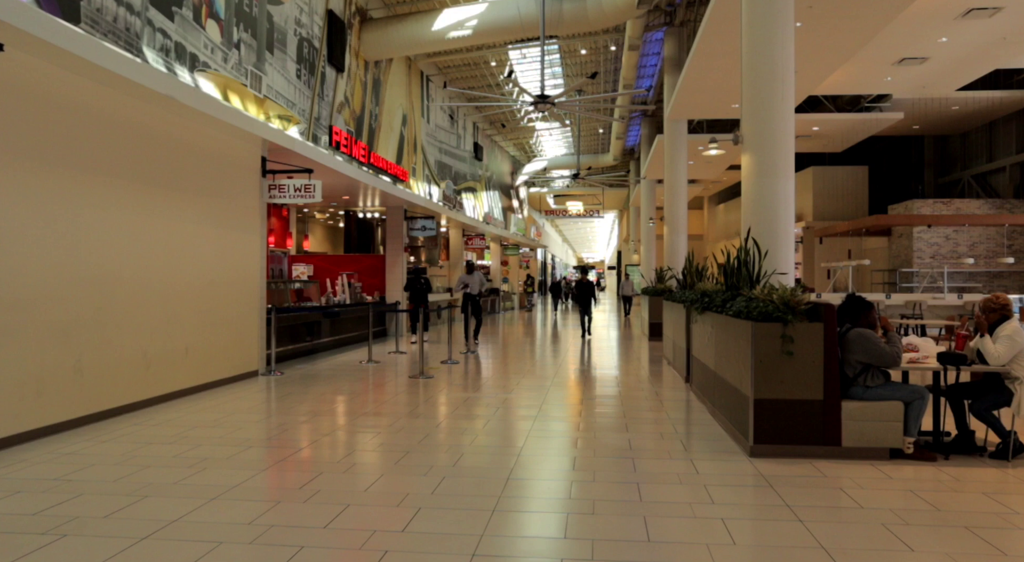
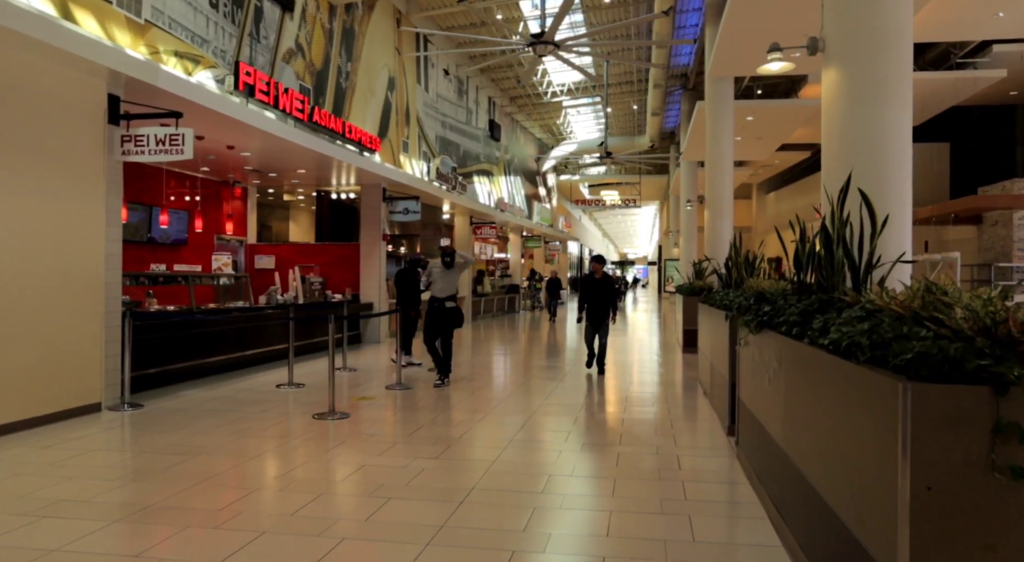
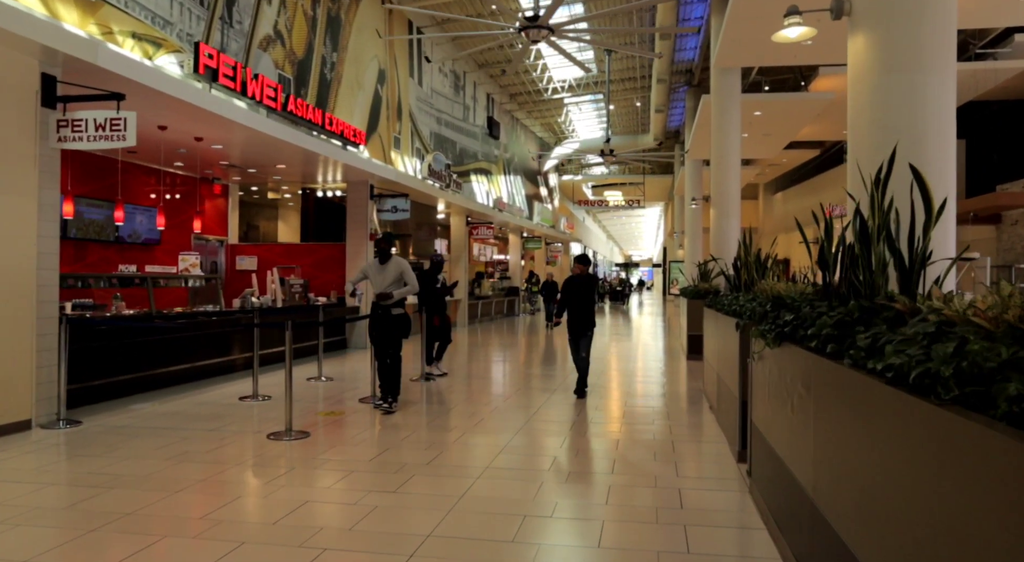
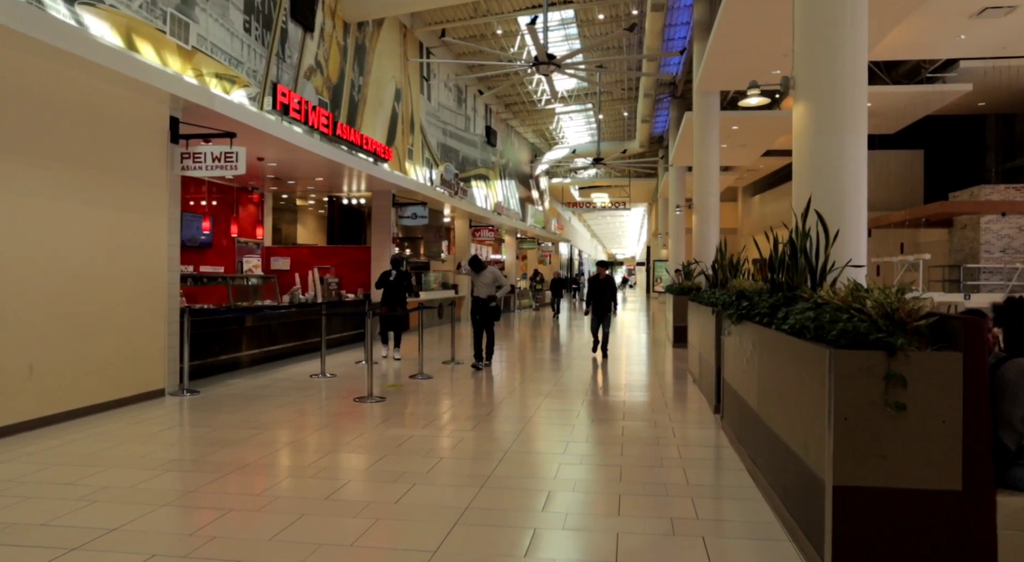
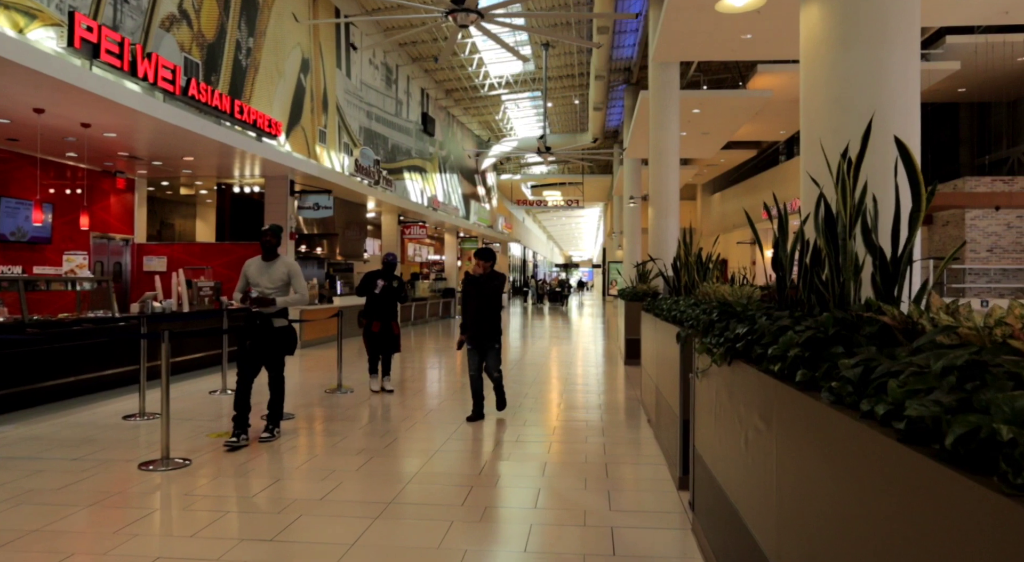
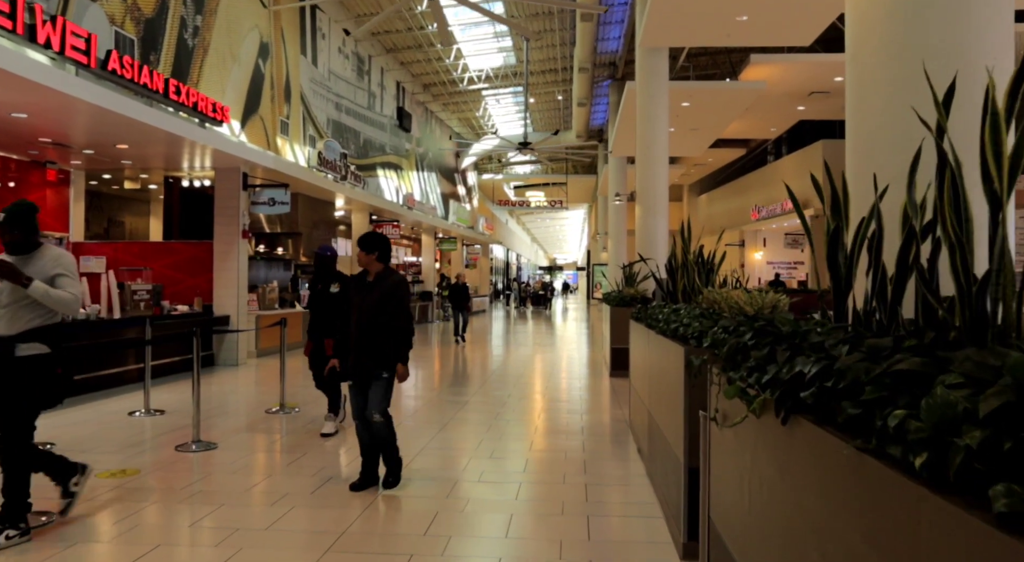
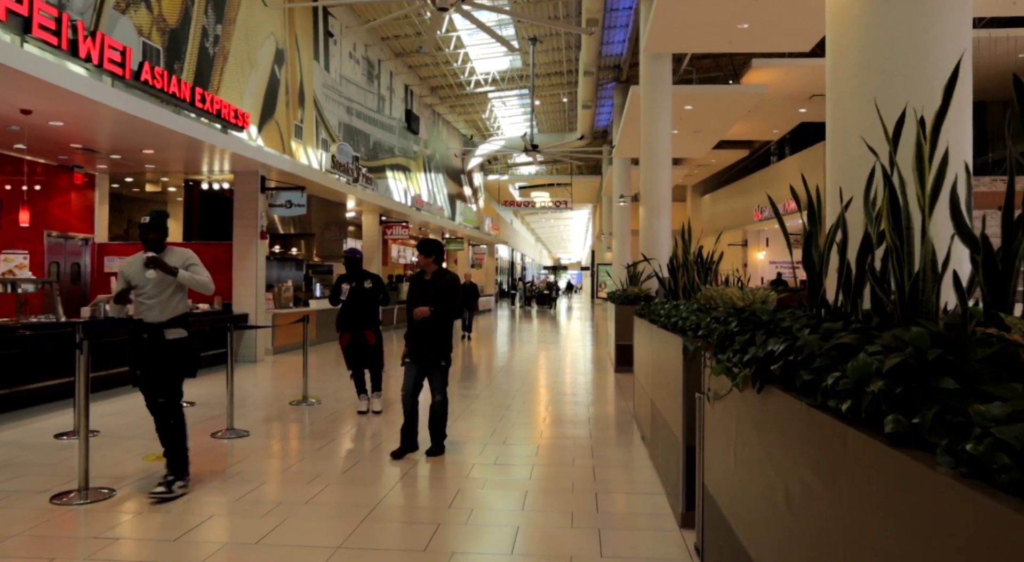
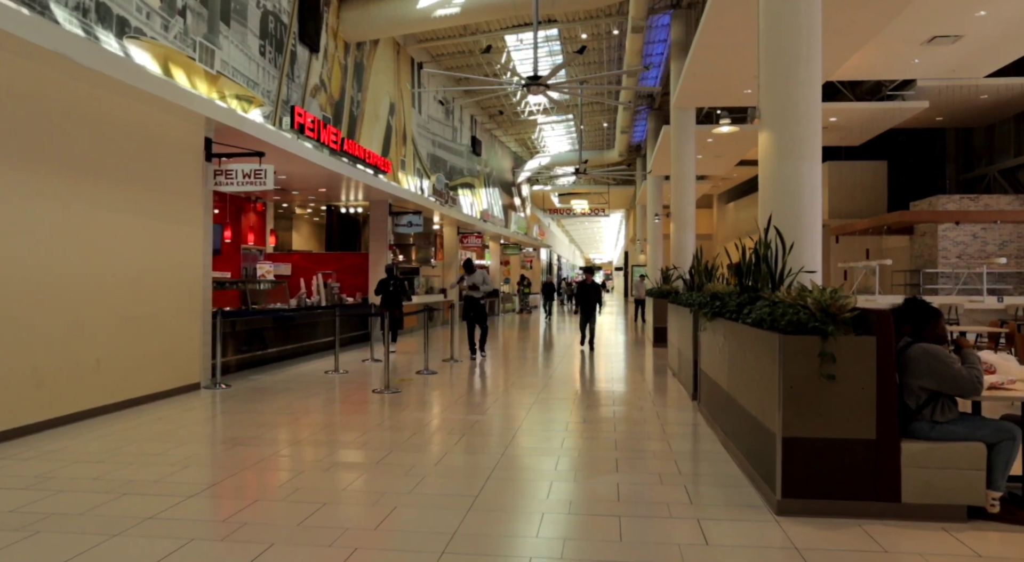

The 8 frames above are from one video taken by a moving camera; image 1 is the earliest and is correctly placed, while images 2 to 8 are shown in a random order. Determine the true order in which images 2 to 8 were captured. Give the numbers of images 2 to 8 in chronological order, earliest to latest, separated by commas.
8, 4, 2, 3, 5, 7, 6
